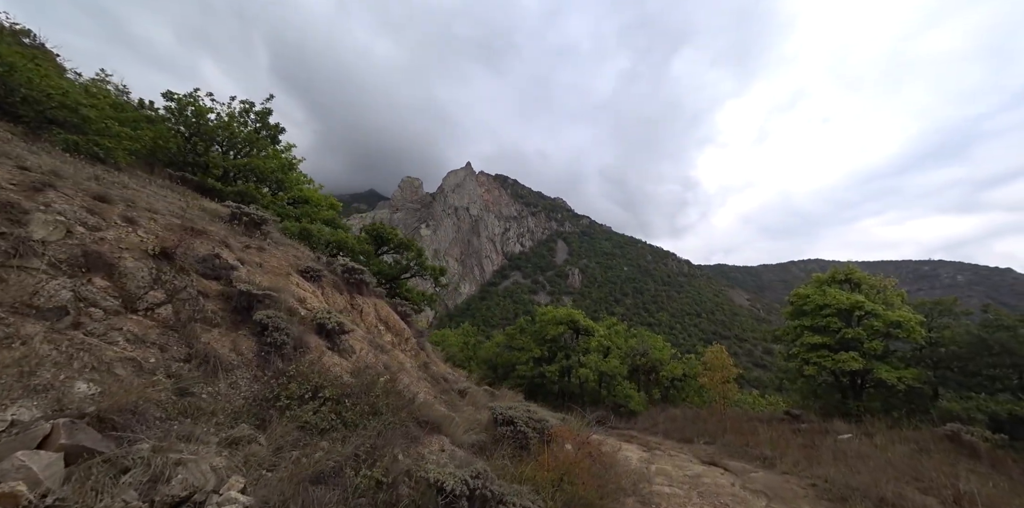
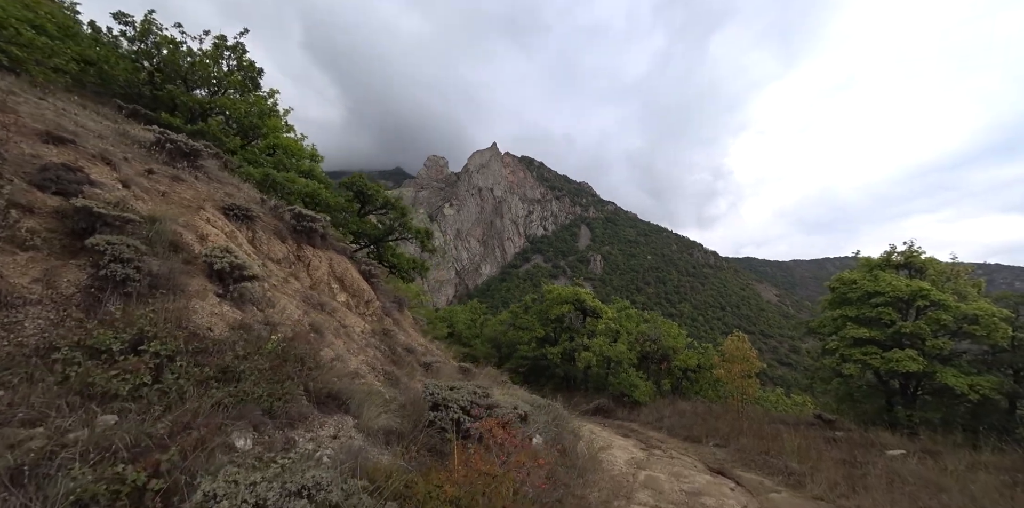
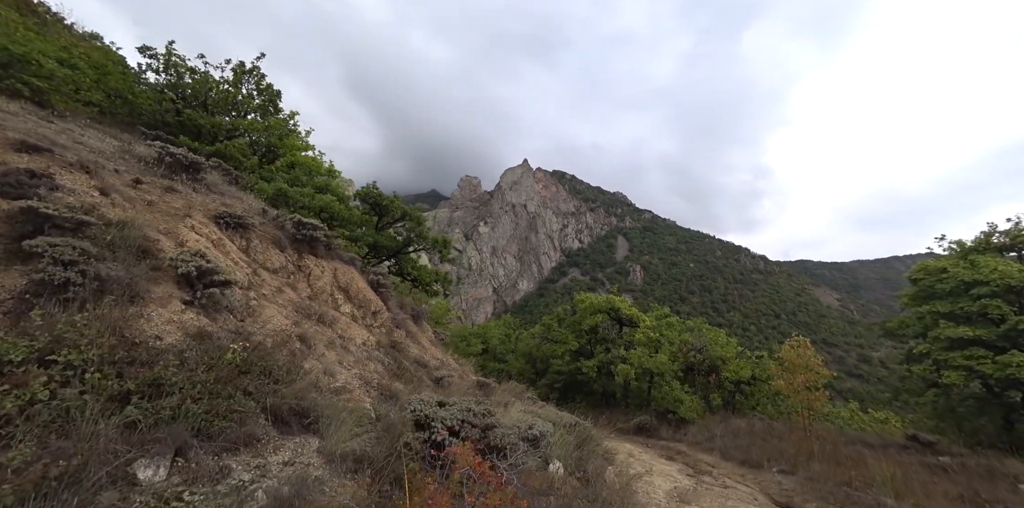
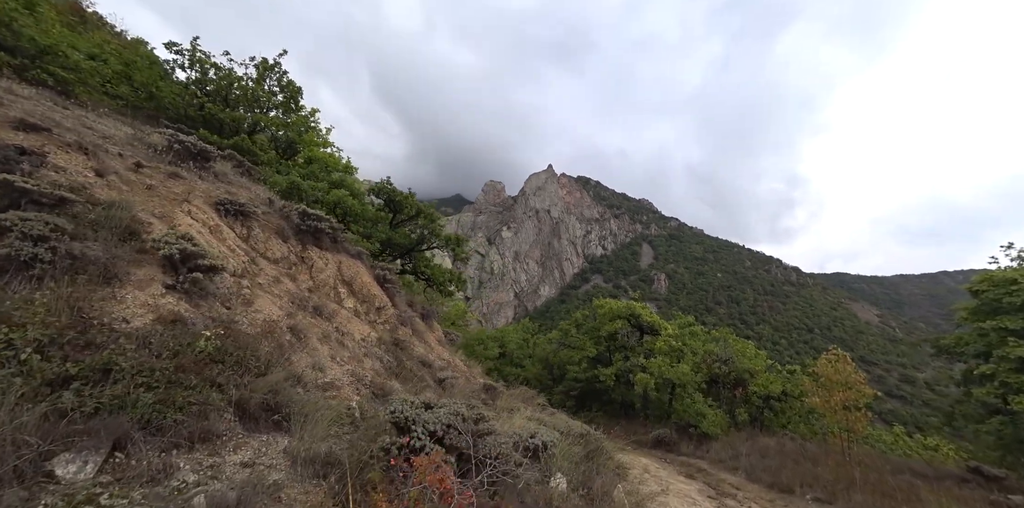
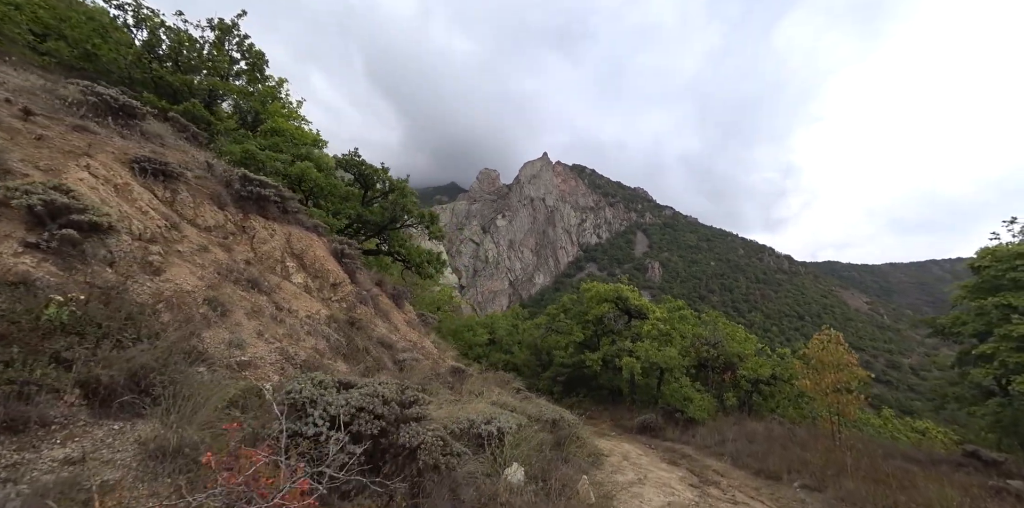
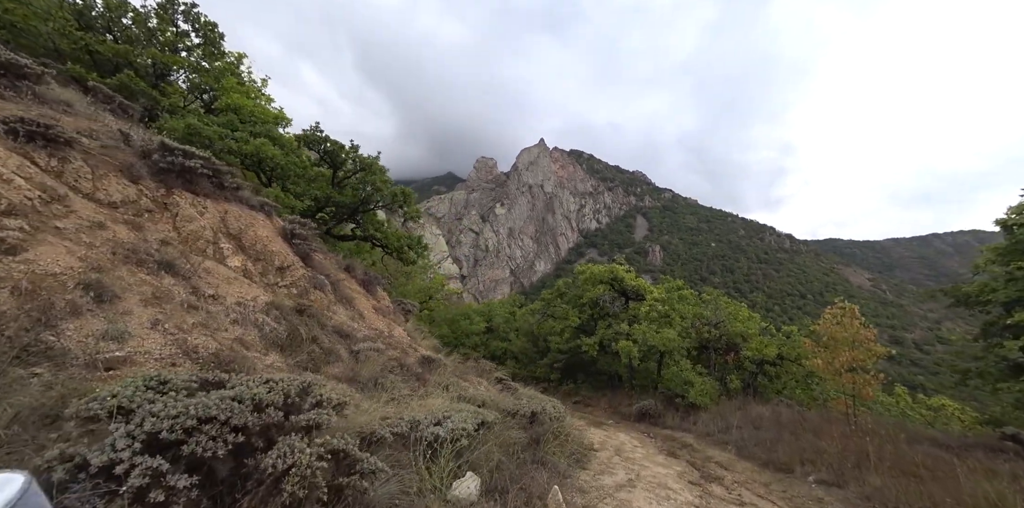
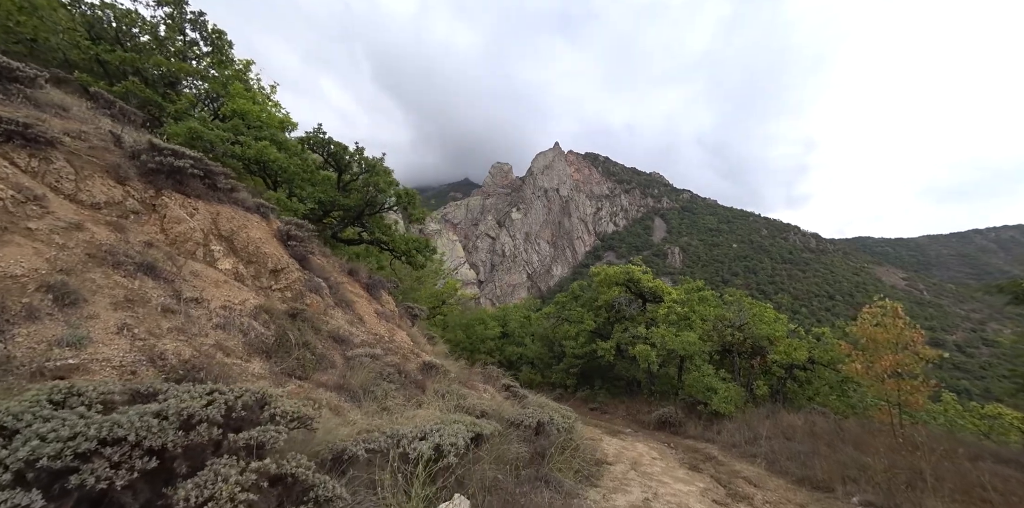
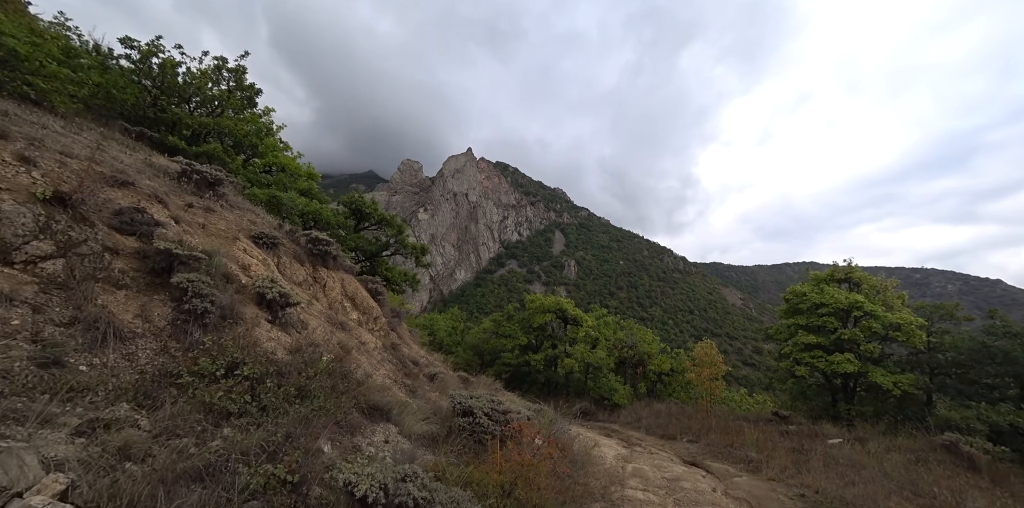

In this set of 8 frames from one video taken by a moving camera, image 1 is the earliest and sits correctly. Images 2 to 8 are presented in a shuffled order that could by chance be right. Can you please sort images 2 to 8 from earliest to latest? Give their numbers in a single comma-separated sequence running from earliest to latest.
8, 2, 3, 4, 5, 6, 7
